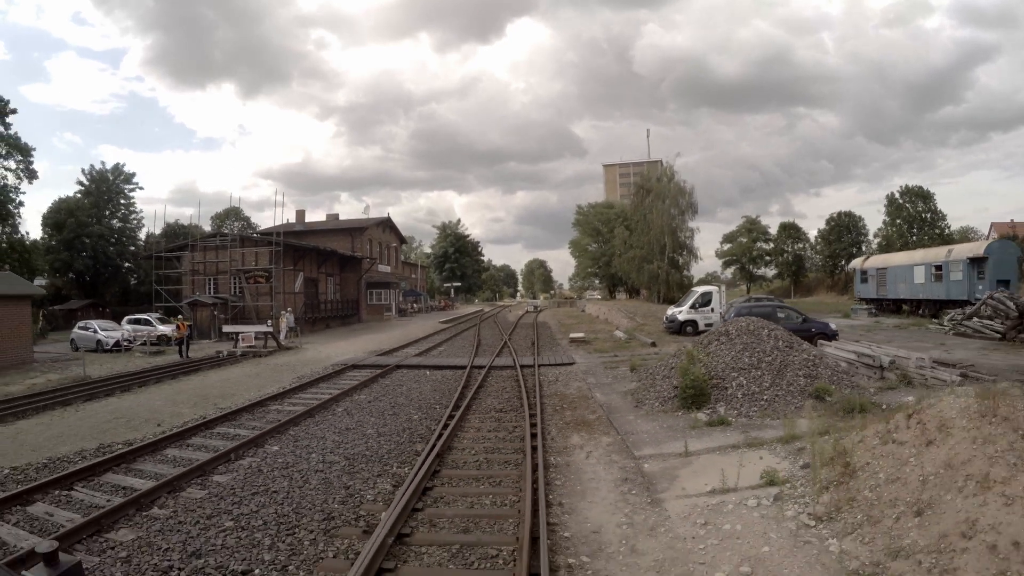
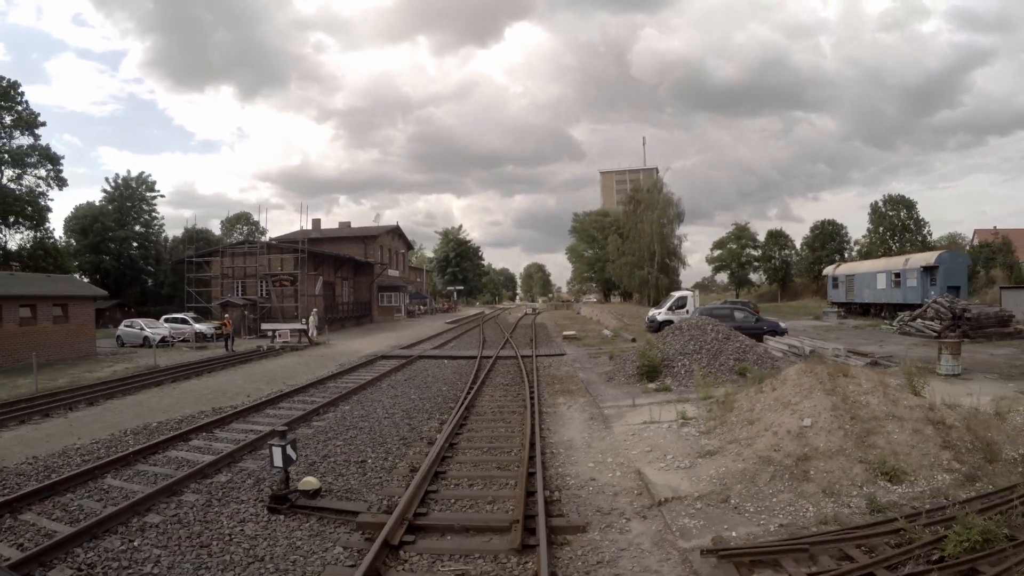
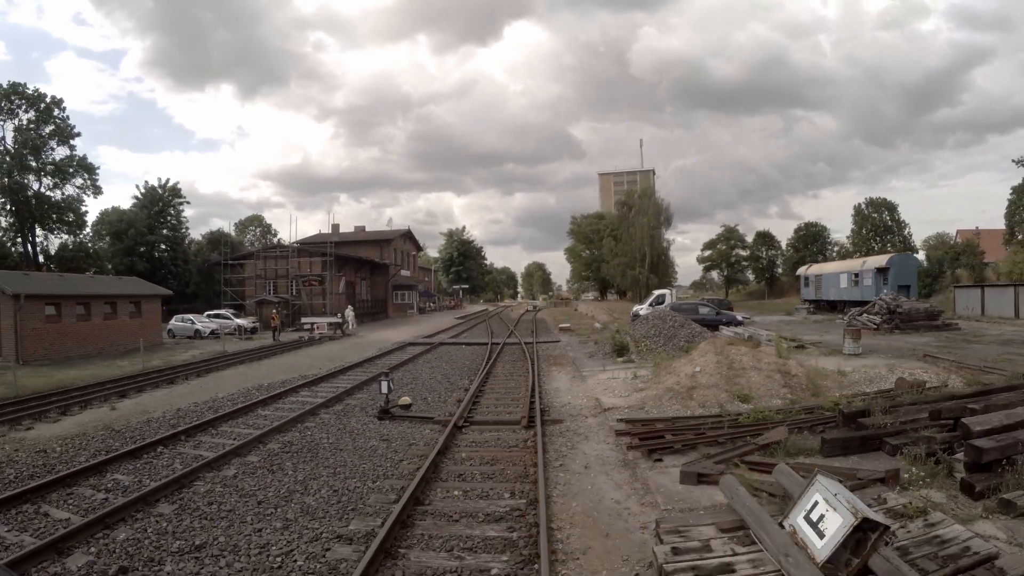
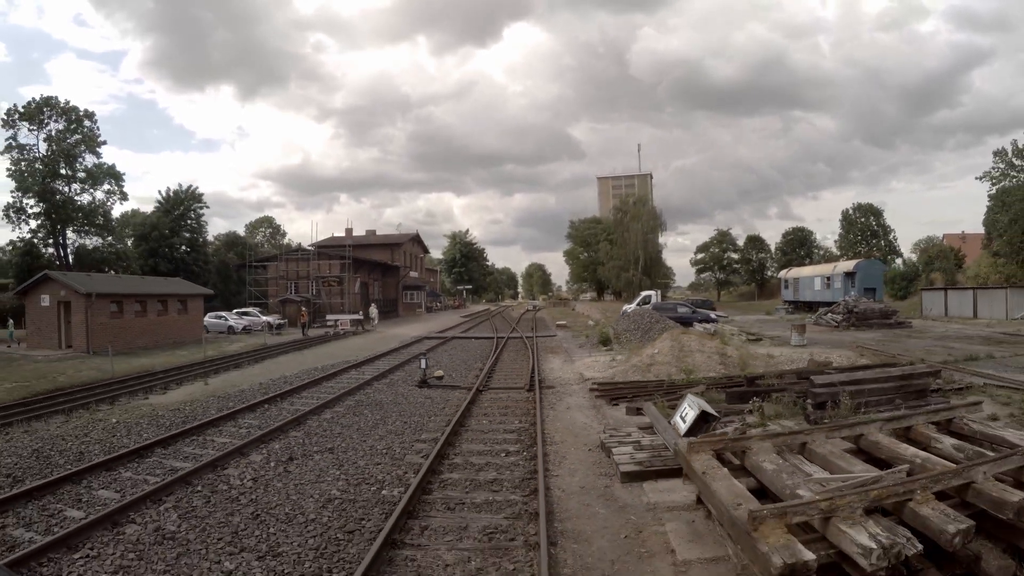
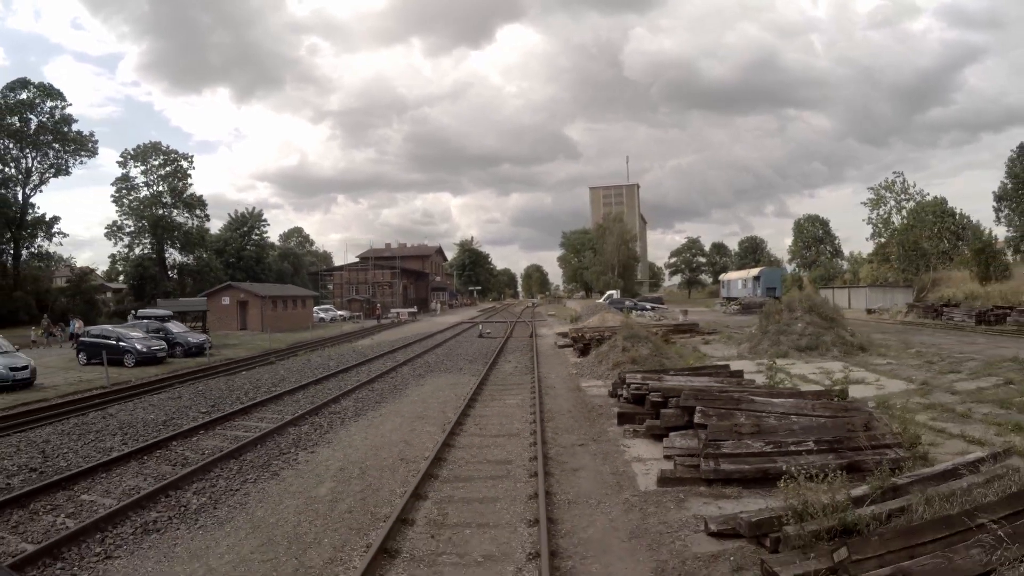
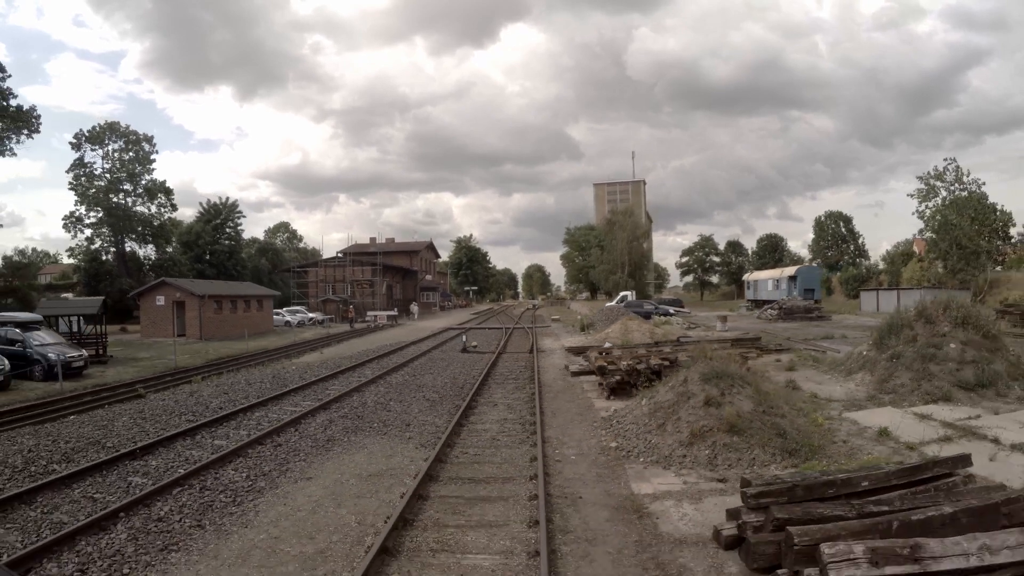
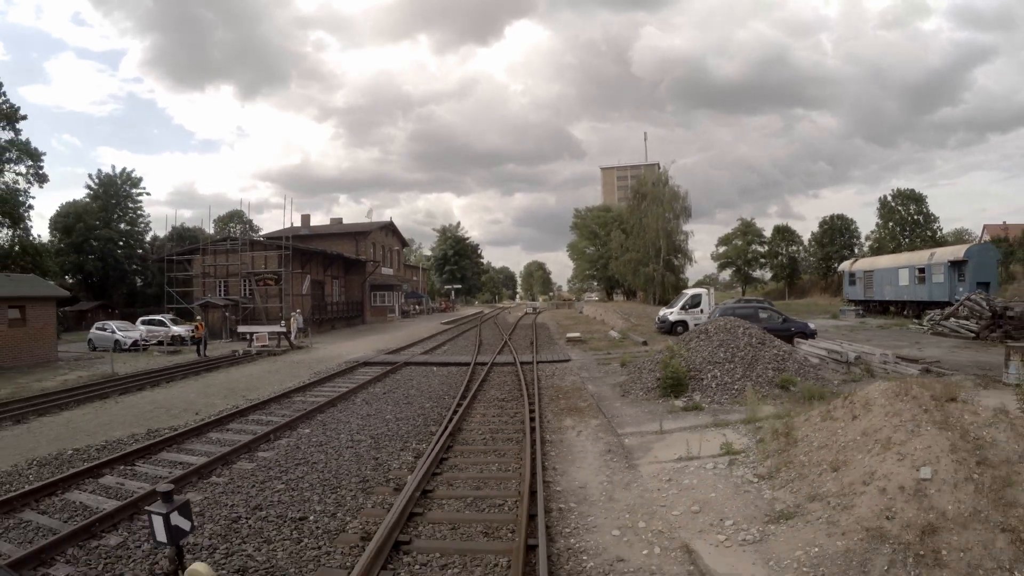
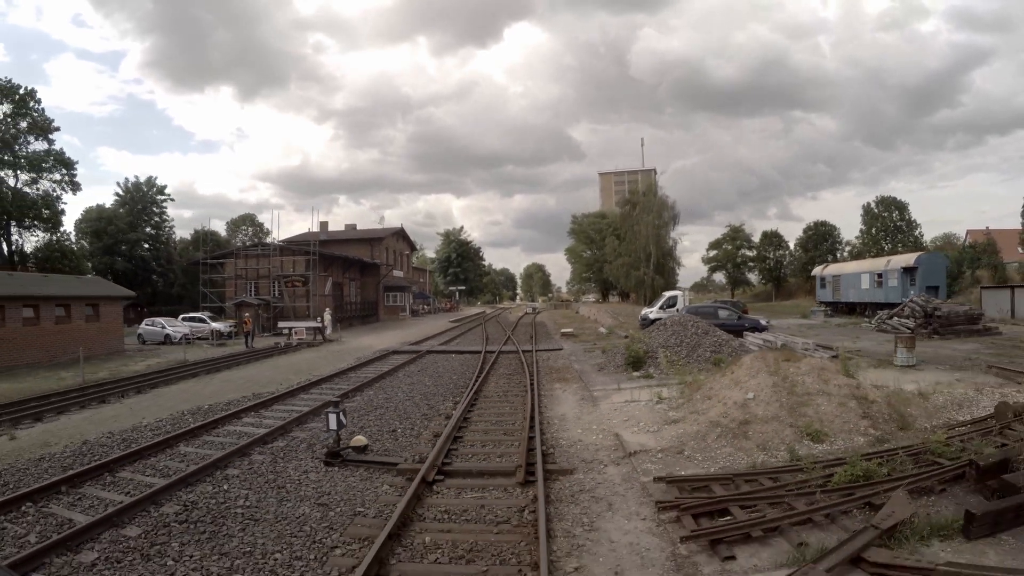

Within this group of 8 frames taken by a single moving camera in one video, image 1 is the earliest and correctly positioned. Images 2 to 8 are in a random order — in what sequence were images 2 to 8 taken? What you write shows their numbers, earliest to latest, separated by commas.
7, 2, 8, 3, 4, 6, 5
